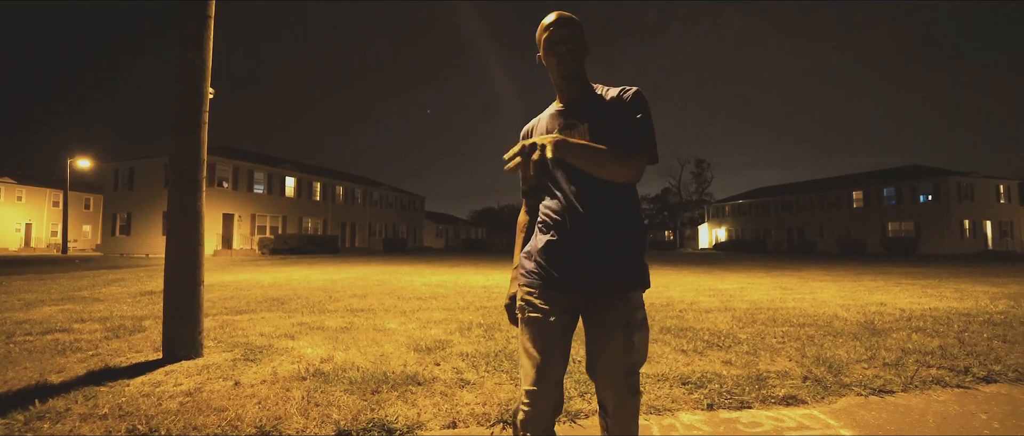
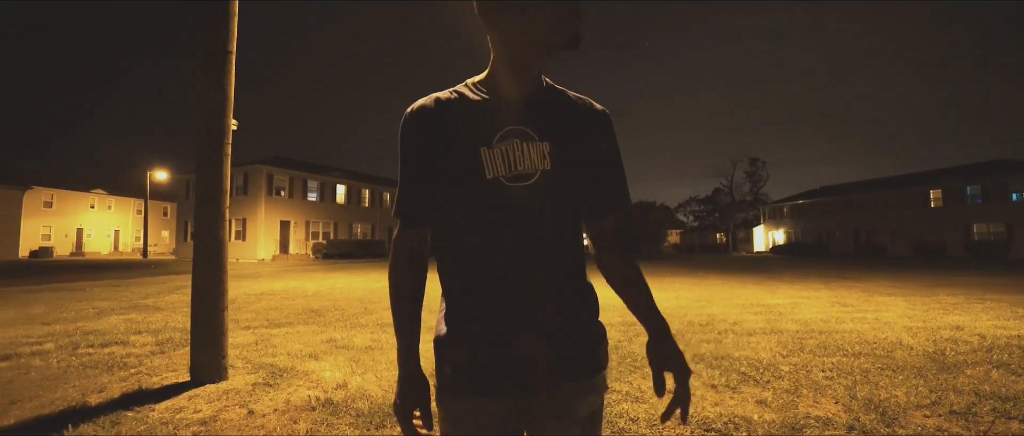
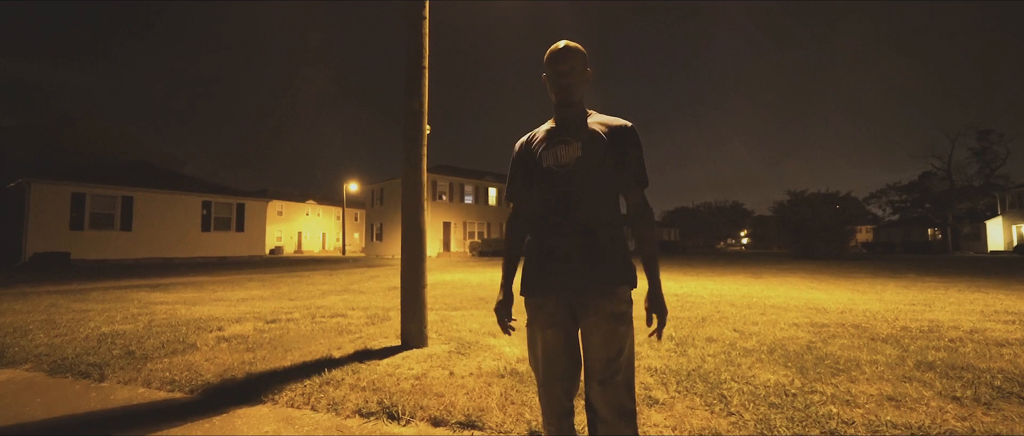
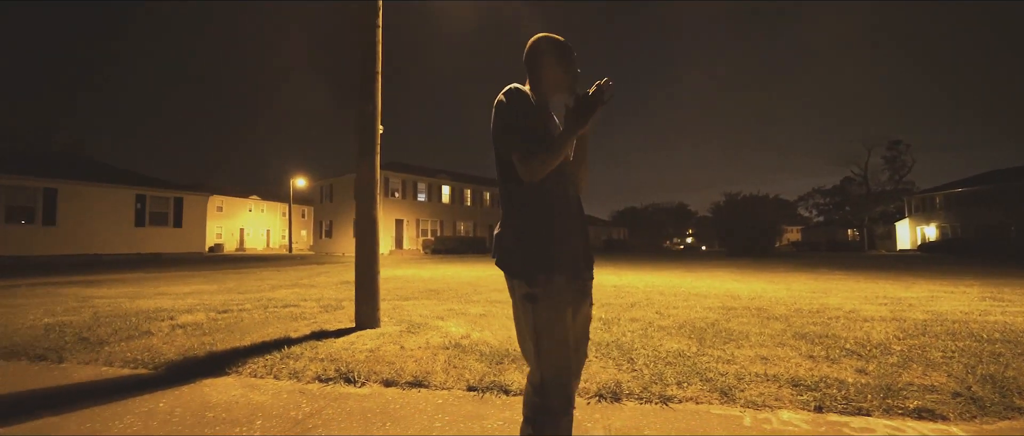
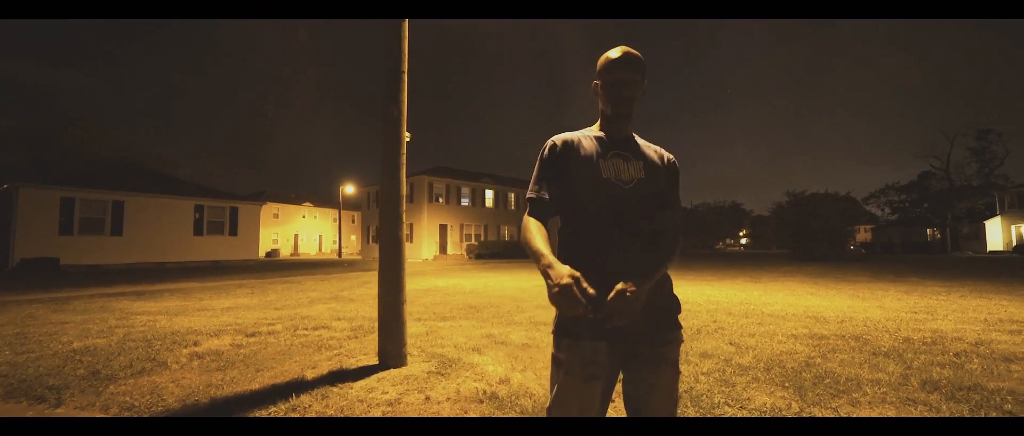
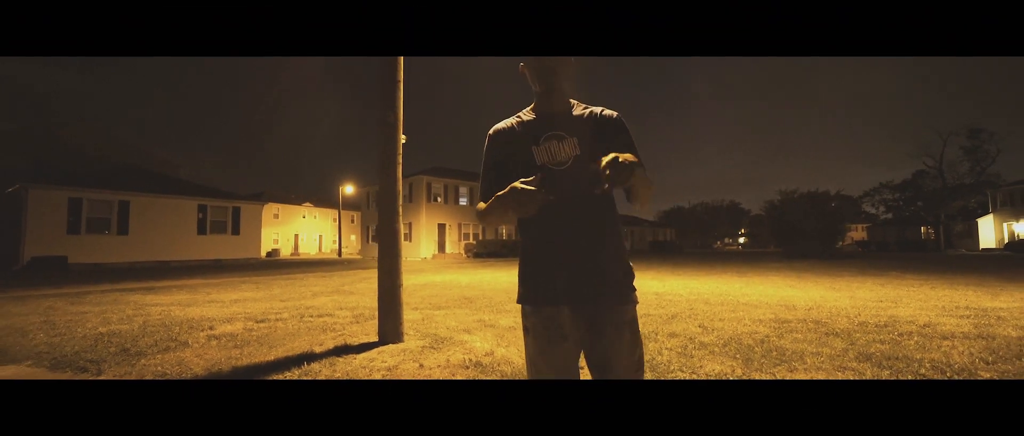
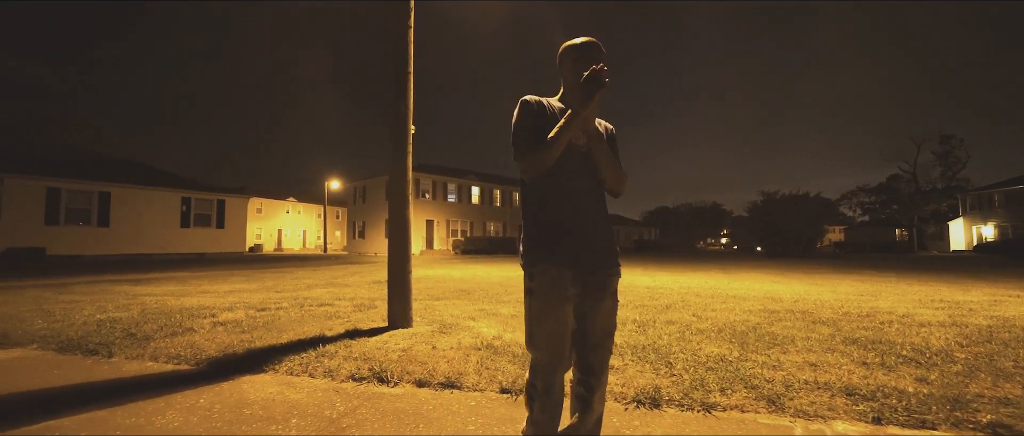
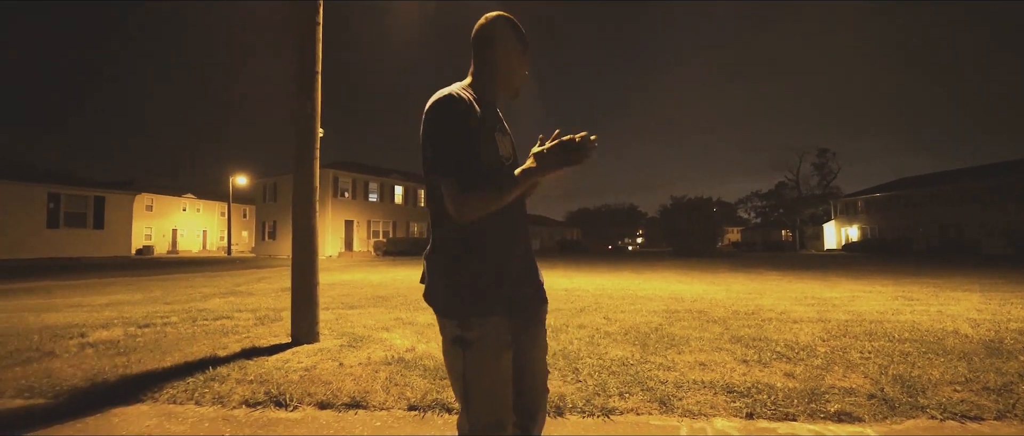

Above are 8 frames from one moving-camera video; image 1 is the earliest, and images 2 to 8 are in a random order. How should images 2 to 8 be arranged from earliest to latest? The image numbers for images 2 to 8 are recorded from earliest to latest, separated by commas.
2, 8, 4, 7, 3, 5, 6
